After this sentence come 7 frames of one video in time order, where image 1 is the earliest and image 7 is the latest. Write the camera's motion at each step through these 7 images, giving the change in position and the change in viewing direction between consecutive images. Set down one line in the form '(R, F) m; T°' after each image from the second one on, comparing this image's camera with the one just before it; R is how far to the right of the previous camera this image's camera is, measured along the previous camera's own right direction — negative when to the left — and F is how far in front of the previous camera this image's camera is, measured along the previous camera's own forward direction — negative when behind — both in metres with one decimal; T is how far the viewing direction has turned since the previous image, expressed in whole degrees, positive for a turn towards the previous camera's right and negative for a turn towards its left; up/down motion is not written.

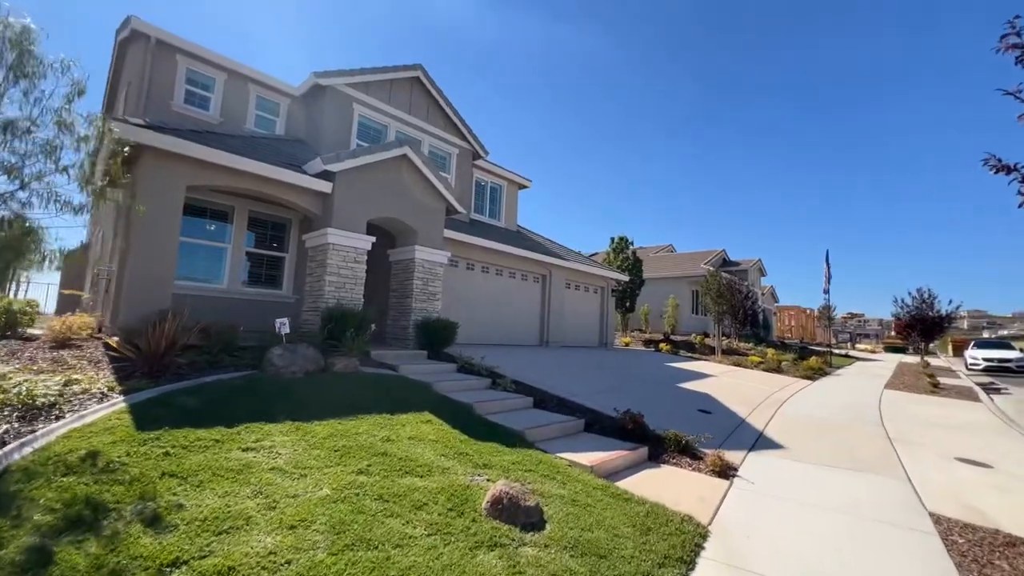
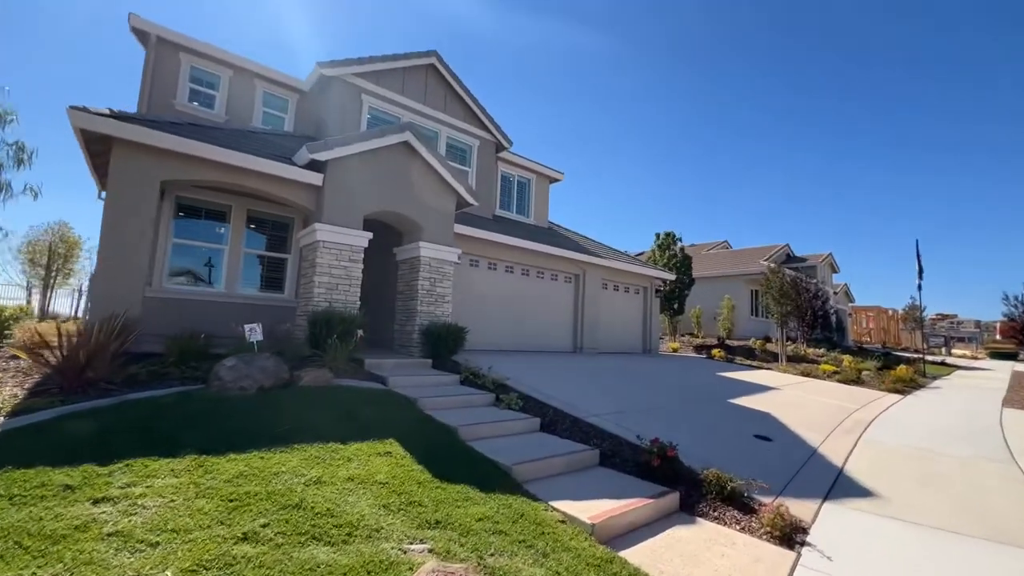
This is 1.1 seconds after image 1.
(+0.8, +1.5) m; -7°
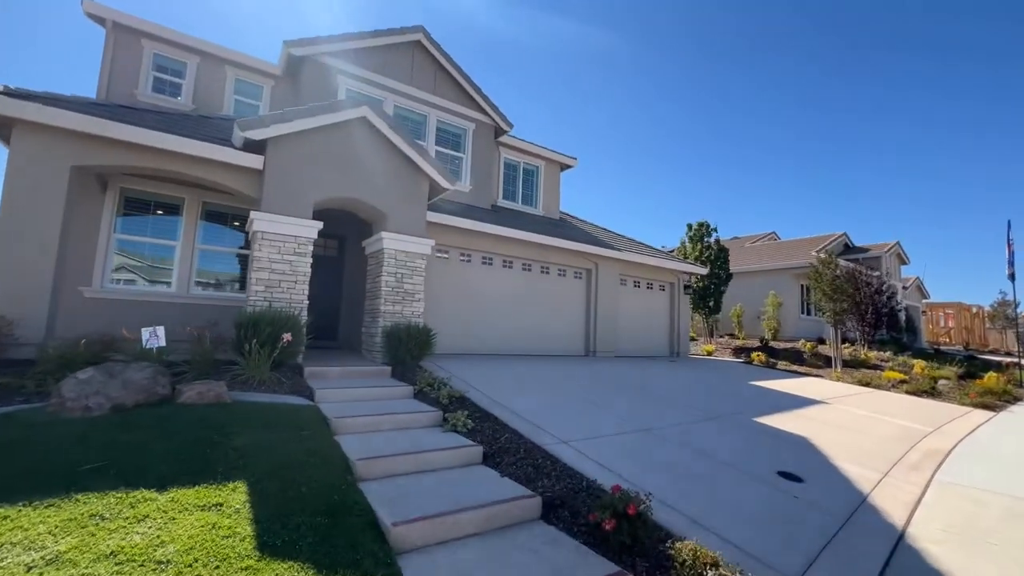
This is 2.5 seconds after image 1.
(+1.4, +1.6) m; -6°
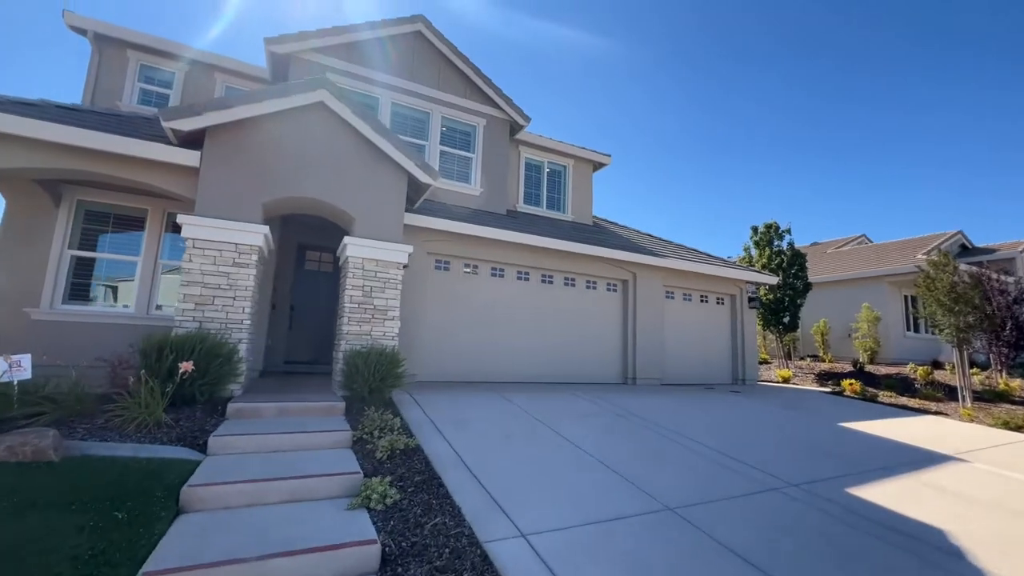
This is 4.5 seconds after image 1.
(+1.2, +2.1) m; -8°
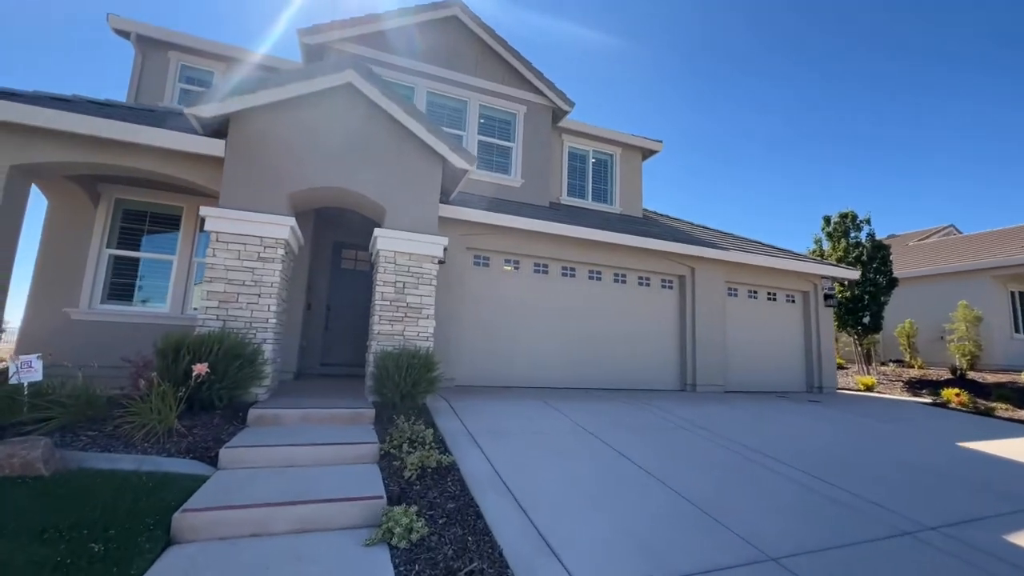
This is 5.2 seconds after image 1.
(-0.1, +0.9) m; -5°
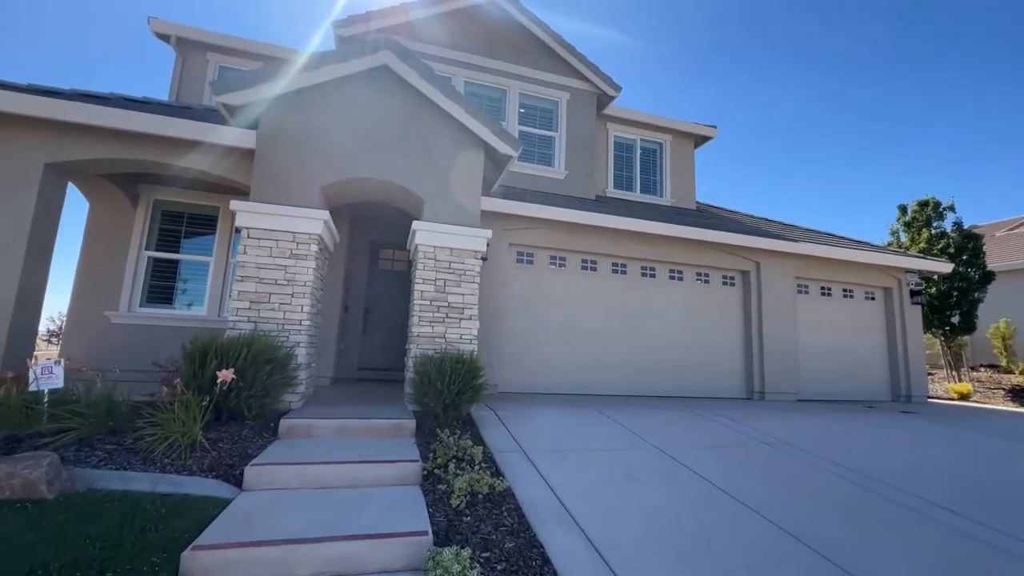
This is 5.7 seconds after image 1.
(-0.3, +0.7) m; -5°
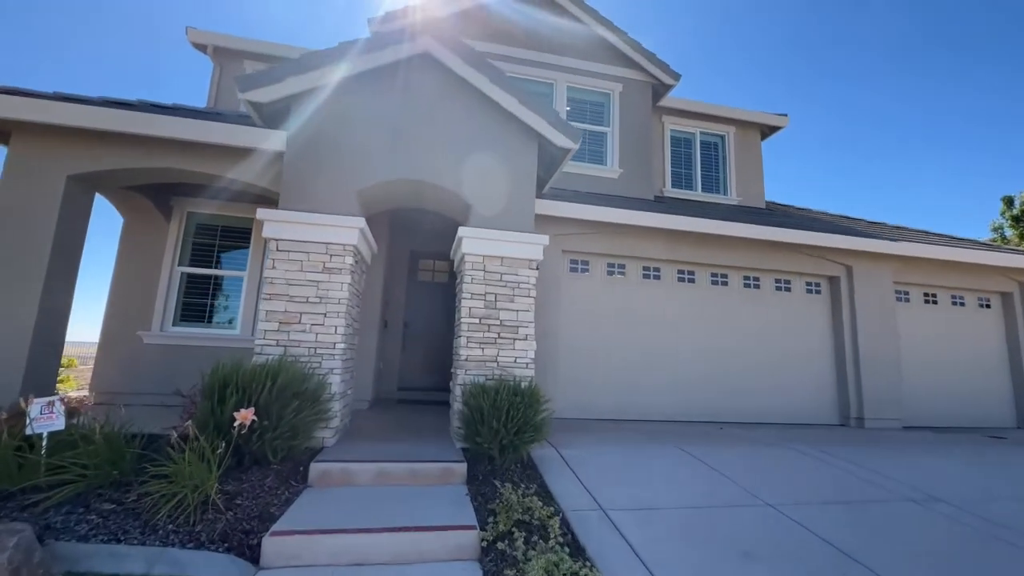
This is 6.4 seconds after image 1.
(-0.4, +0.9) m; -5°
